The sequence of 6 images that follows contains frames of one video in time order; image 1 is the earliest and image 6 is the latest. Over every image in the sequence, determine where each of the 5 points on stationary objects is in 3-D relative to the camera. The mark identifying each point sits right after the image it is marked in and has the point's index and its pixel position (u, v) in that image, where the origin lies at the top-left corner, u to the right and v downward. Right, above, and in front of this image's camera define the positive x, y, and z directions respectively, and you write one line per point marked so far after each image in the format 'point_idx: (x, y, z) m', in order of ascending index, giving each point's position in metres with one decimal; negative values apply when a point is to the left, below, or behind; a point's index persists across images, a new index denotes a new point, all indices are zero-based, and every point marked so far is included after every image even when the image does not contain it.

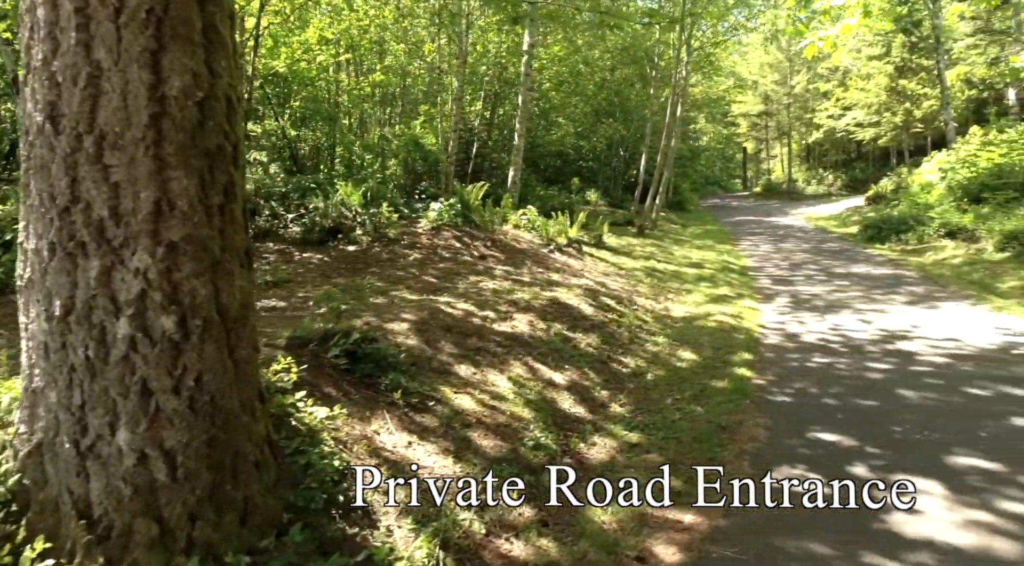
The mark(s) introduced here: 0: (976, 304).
0: (+7.7, -0.3, +11.5) m
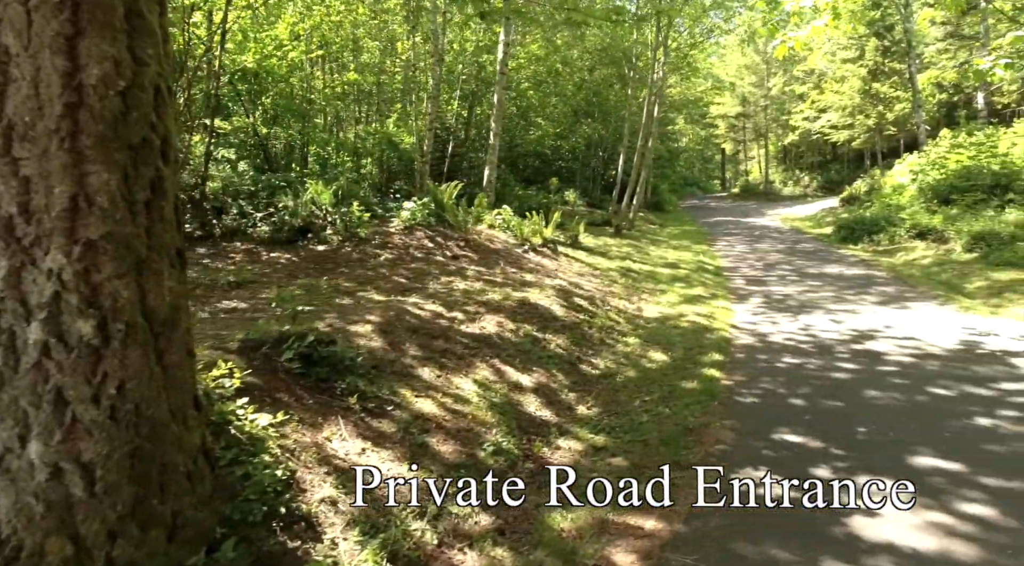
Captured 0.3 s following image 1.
0: (+7.2, -0.3, +11.6) m
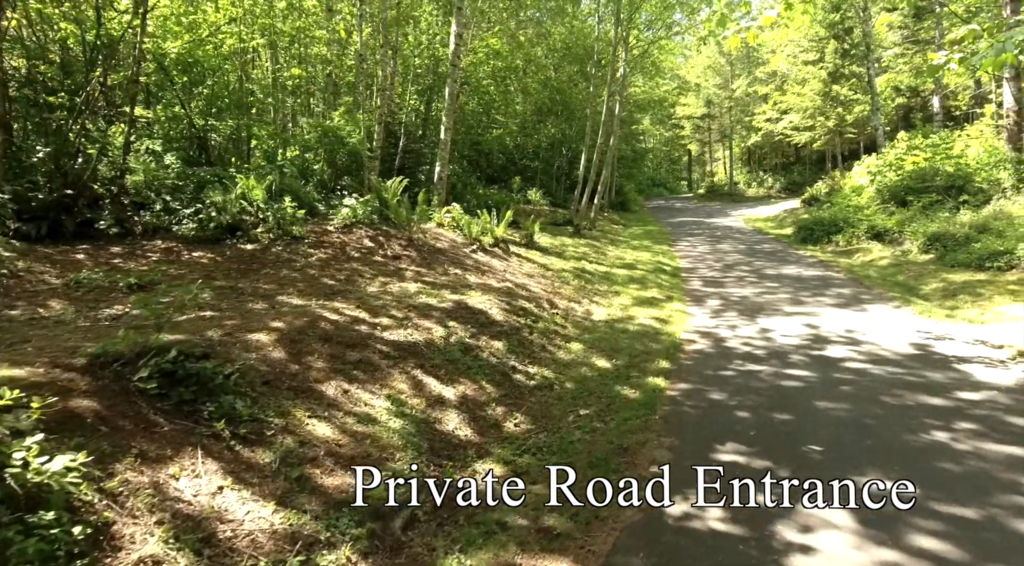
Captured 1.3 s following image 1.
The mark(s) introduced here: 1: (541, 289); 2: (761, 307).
0: (+6.3, -0.4, +11.4) m
1: (+0.4, -0.1, +10.6) m
2: (+3.9, -0.4, +11.0) m
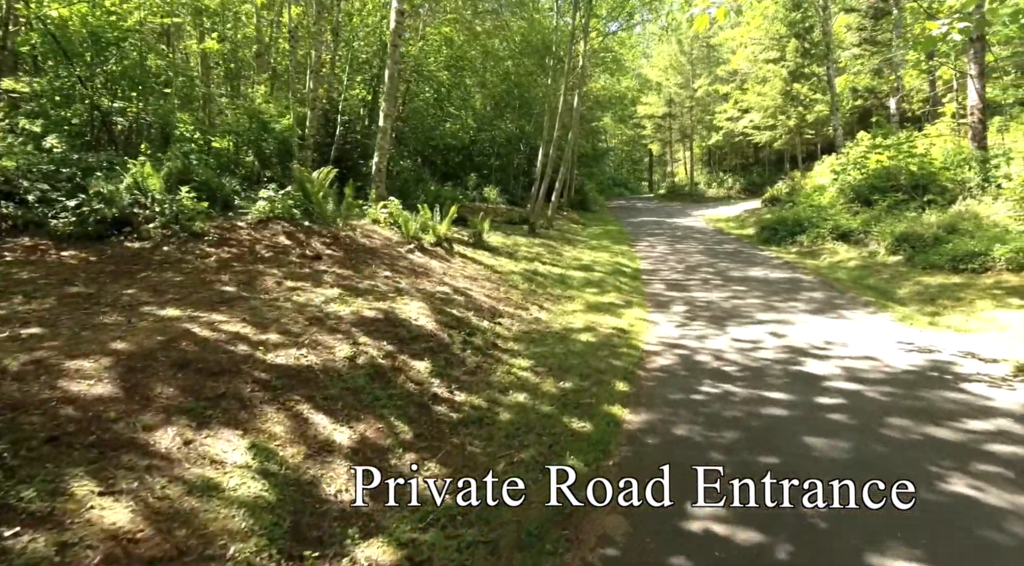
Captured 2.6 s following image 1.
0: (+5.5, -0.4, +10.4) m
1: (-0.4, -0.1, +9.4) m
2: (+3.1, -0.4, +10.0) m
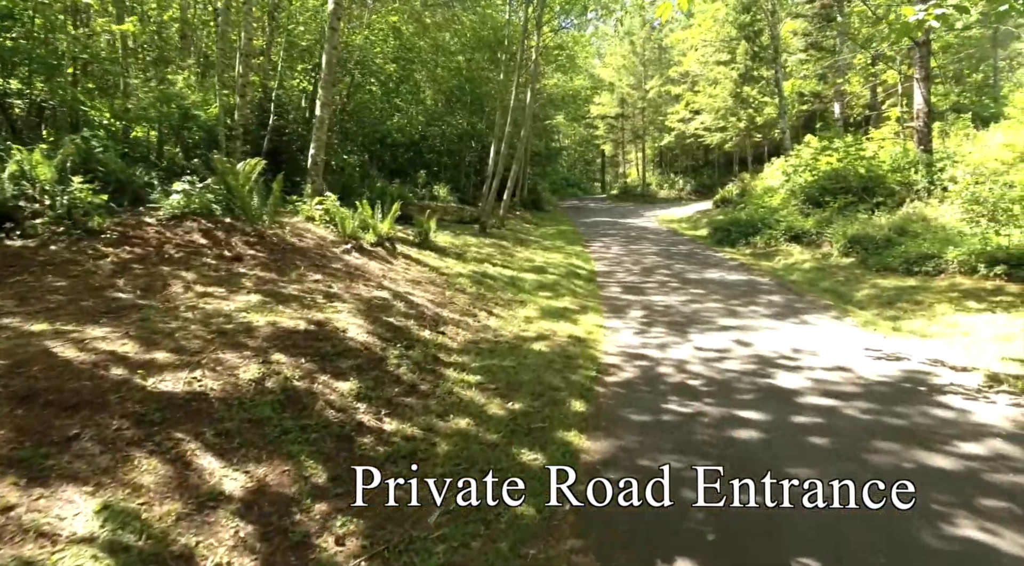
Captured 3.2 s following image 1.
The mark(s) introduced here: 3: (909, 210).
0: (+4.7, -0.5, +10.0) m
1: (-1.0, -0.2, +8.6) m
2: (+2.4, -0.5, +9.4) m
3: (+9.6, +1.8, +16.7) m
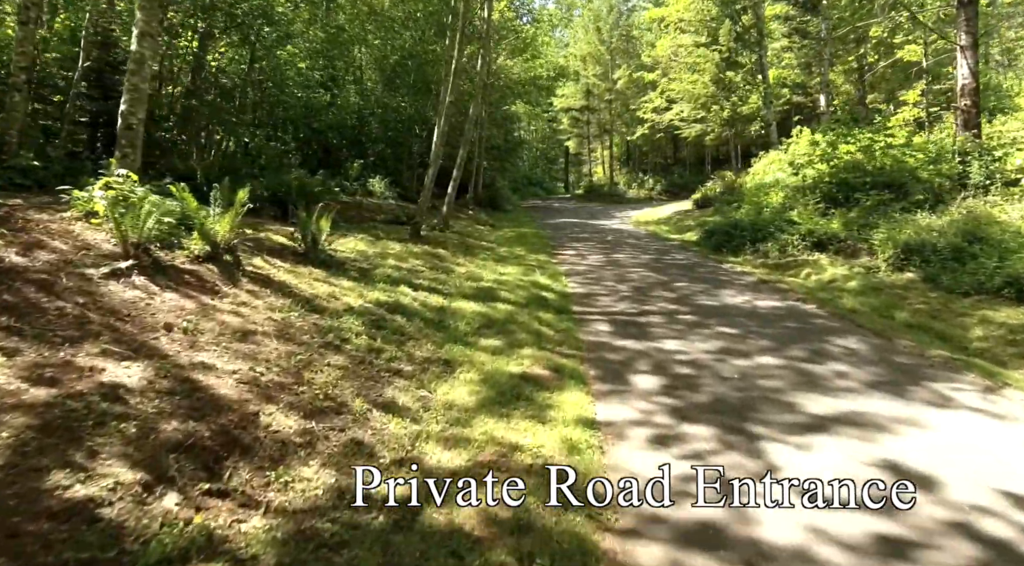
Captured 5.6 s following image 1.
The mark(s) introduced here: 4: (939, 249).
0: (+4.1, -0.8, +6.0) m
1: (-1.6, -0.6, +4.2) m
2: (+1.8, -0.9, +5.2) m
3: (+8.6, +1.4, +12.9) m
4: (+7.1, +0.5, +11.3) m
